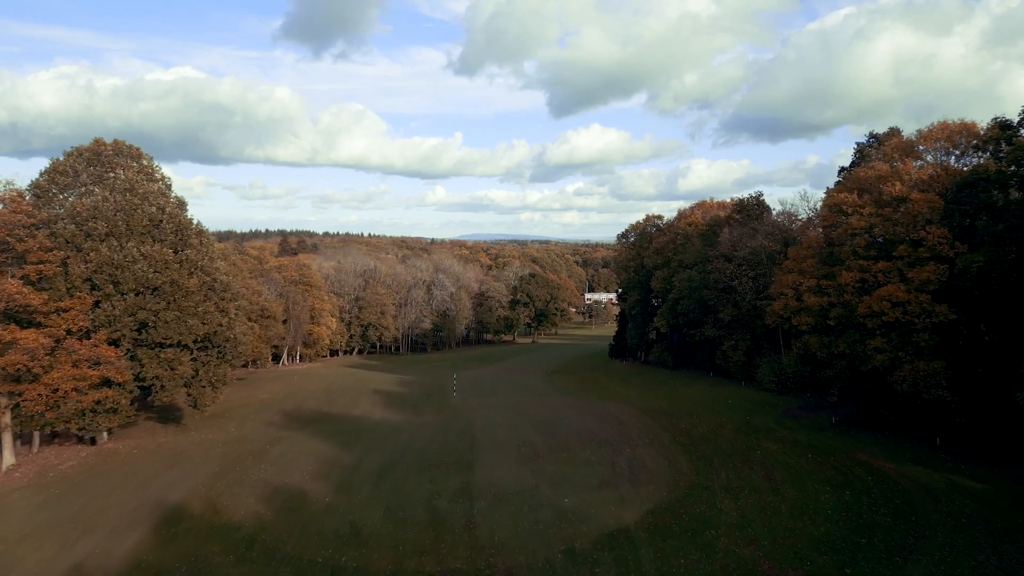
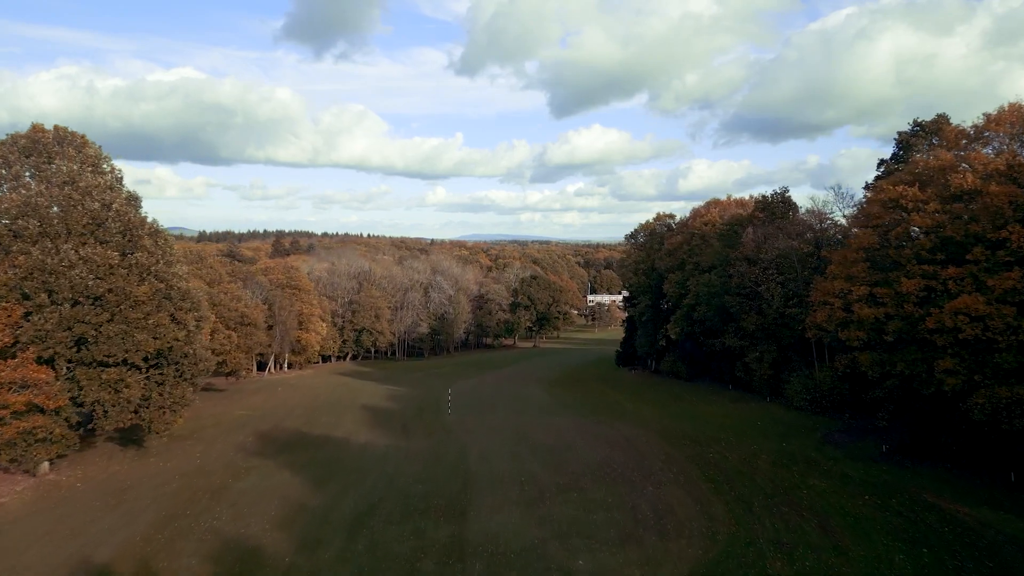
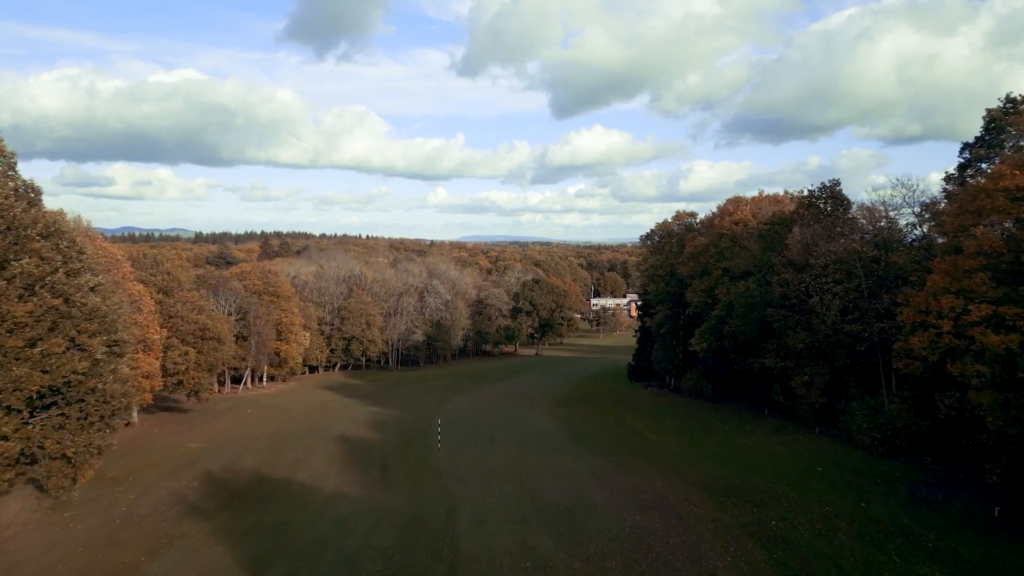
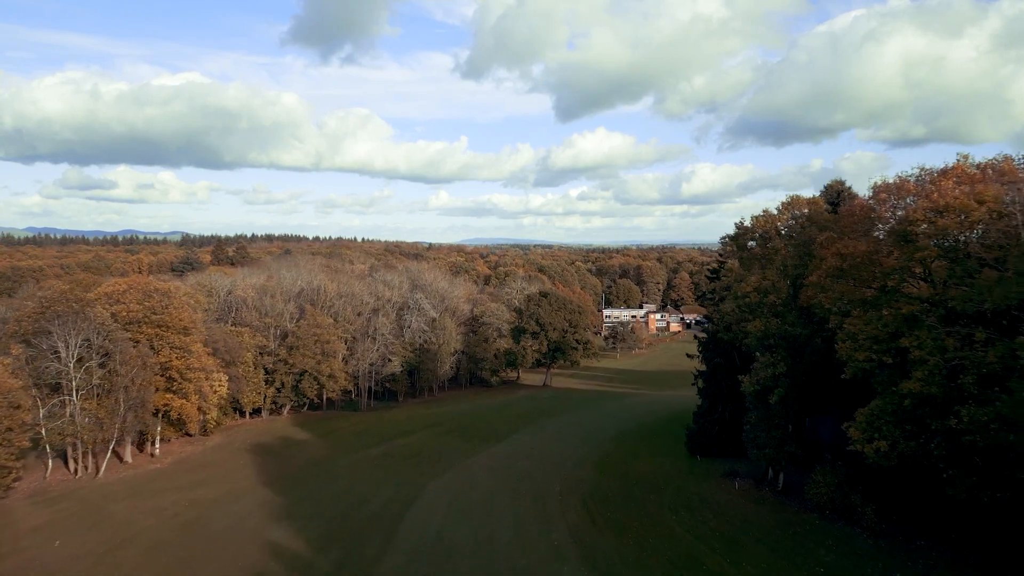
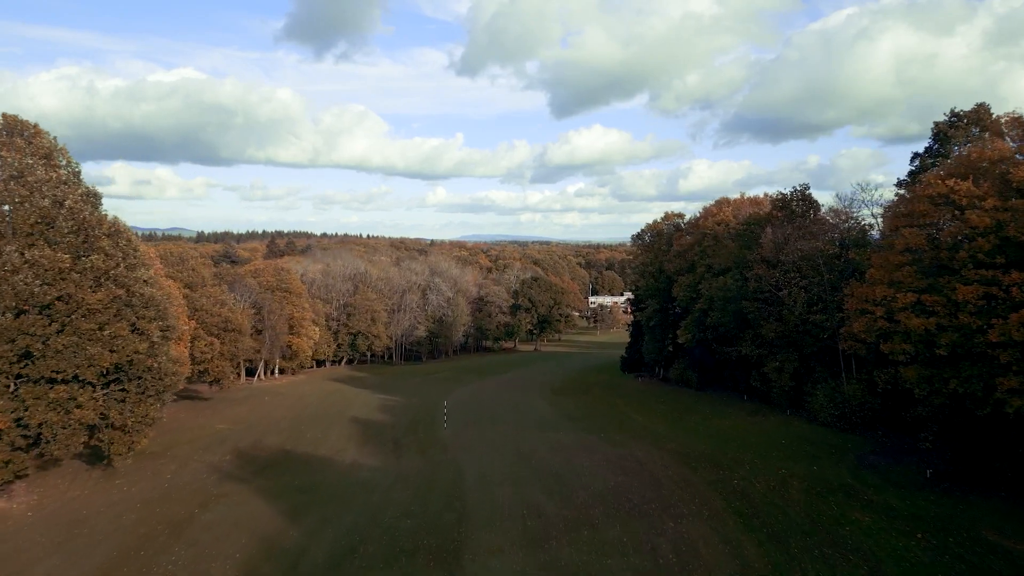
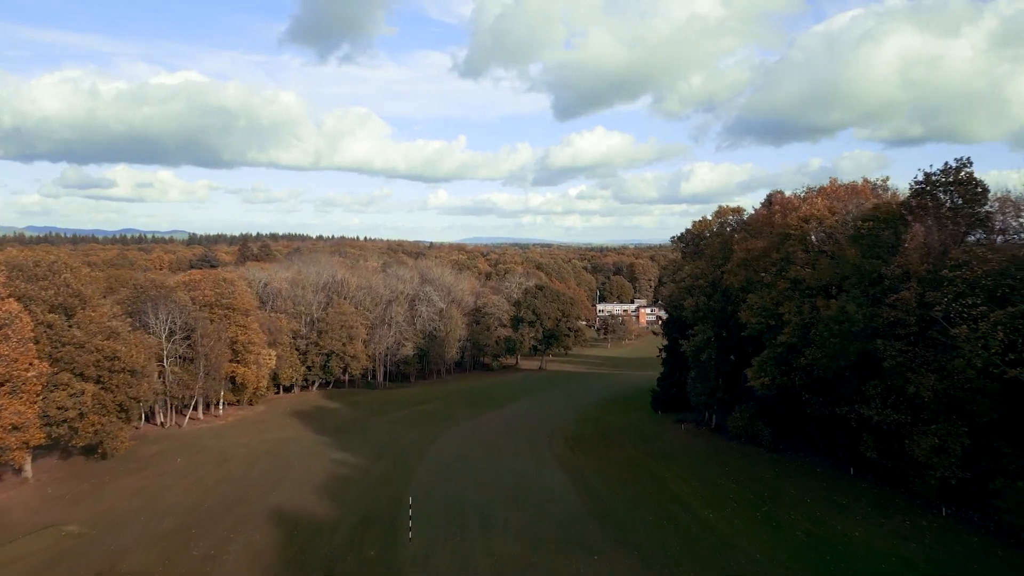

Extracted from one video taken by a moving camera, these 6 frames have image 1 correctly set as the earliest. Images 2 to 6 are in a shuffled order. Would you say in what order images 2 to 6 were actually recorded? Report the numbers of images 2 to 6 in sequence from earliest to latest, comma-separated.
2, 5, 3, 6, 4
